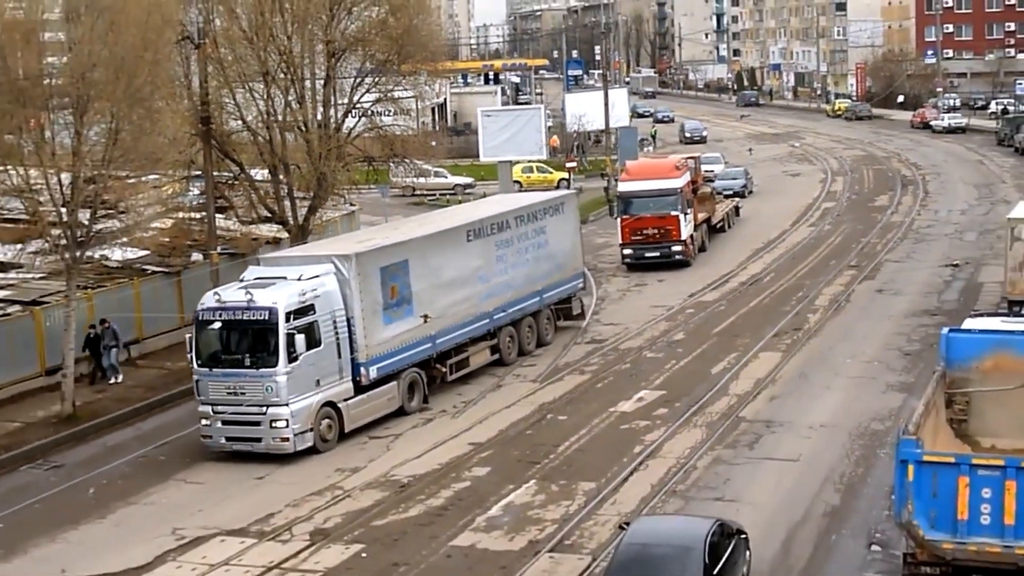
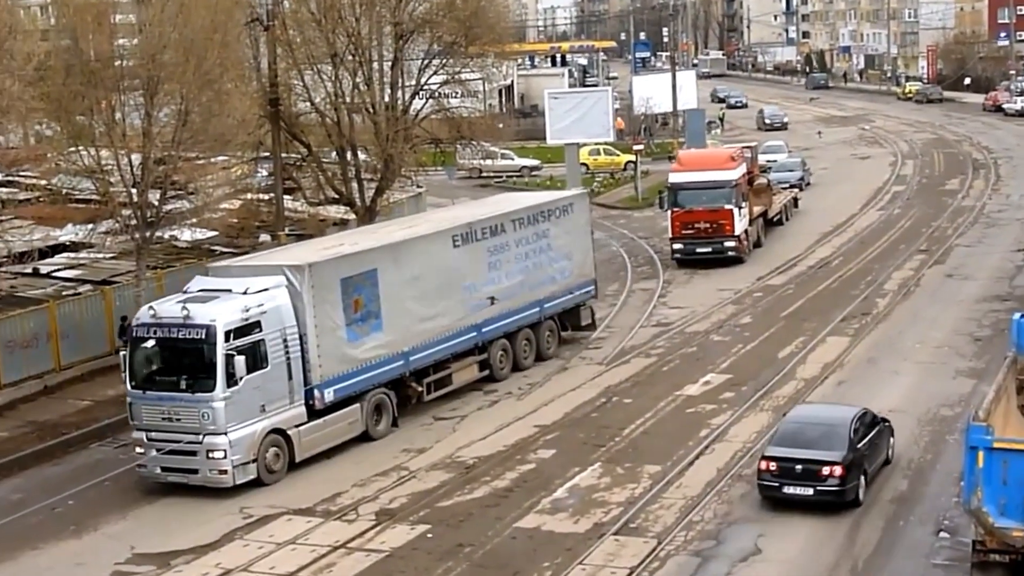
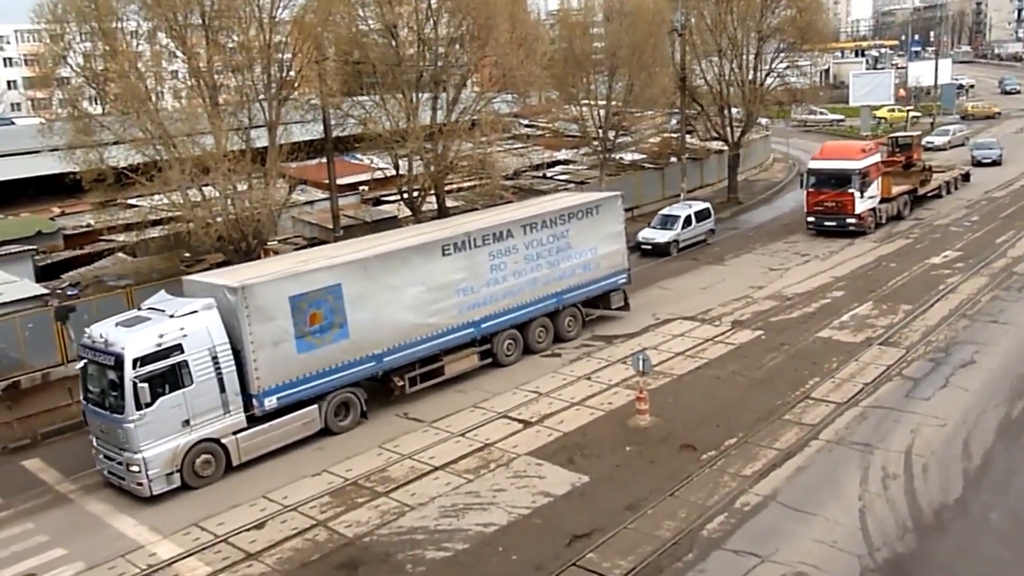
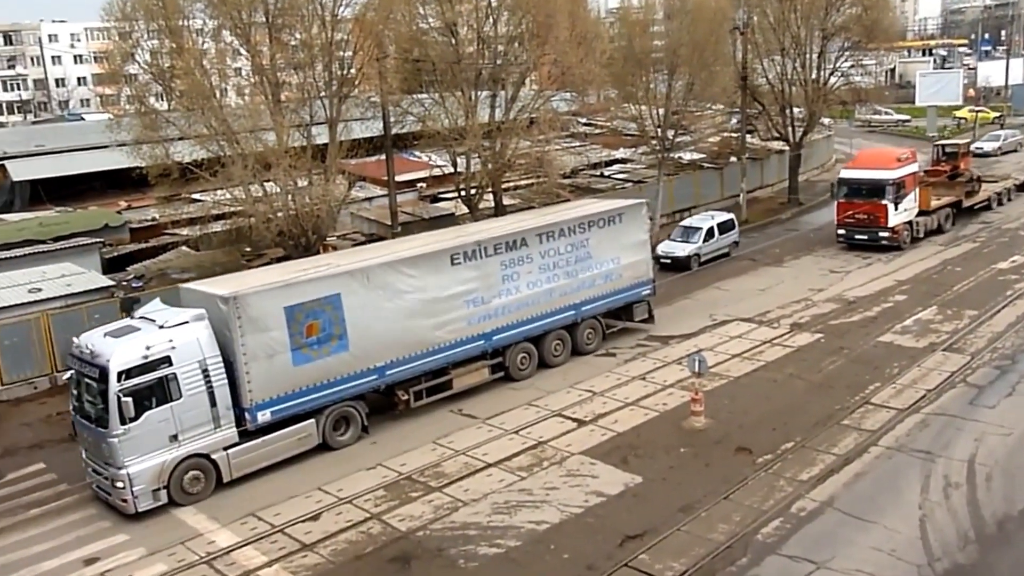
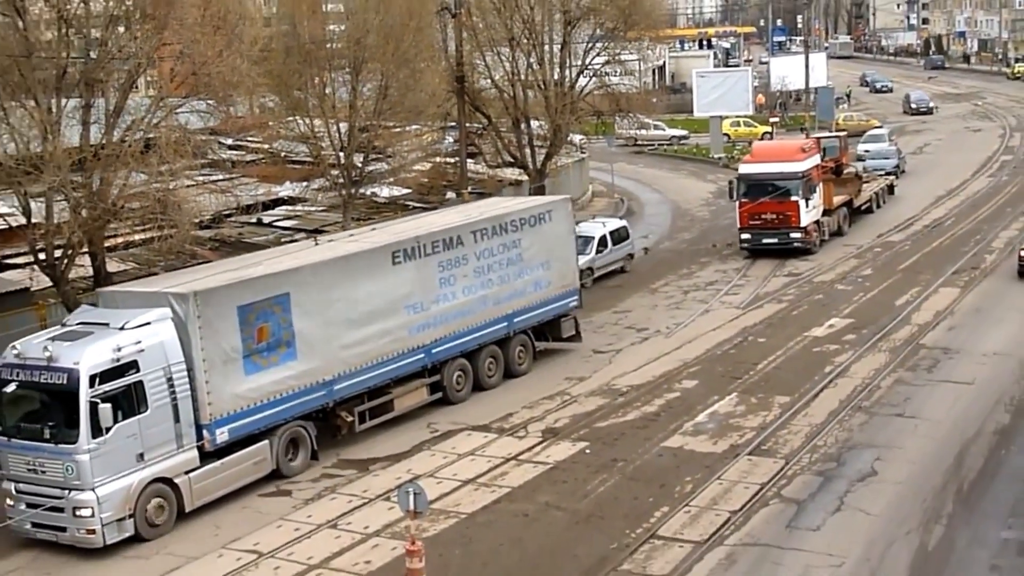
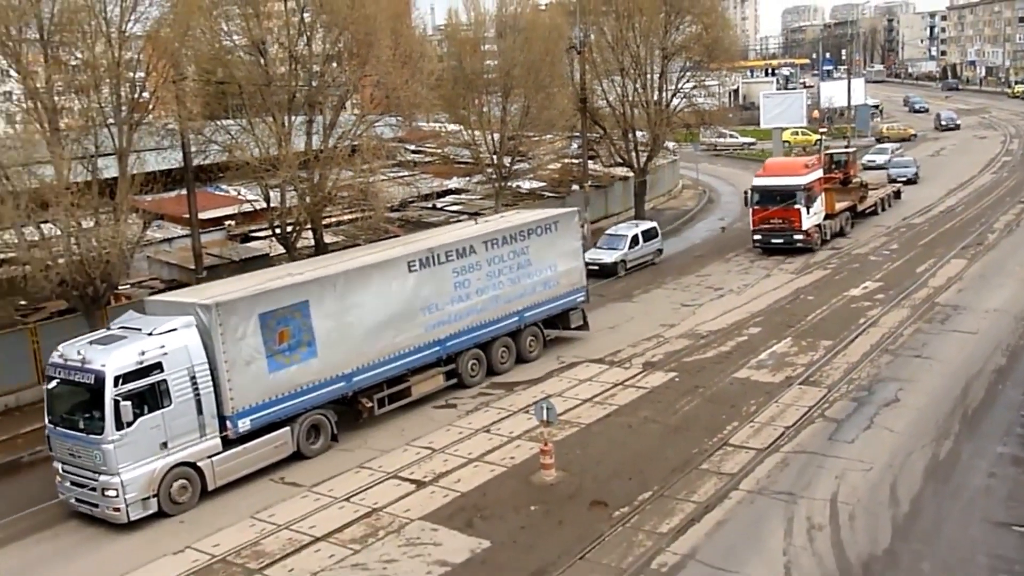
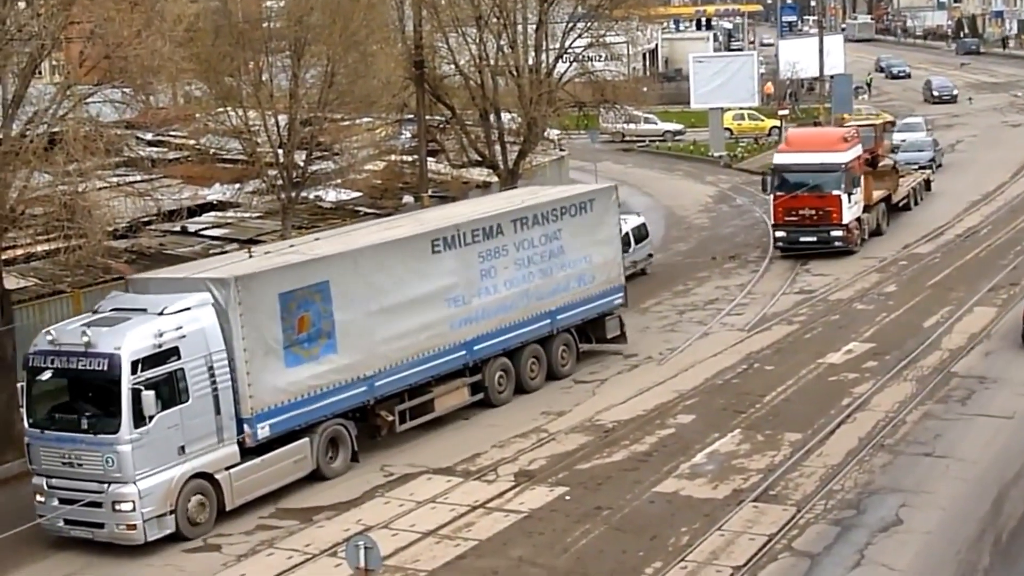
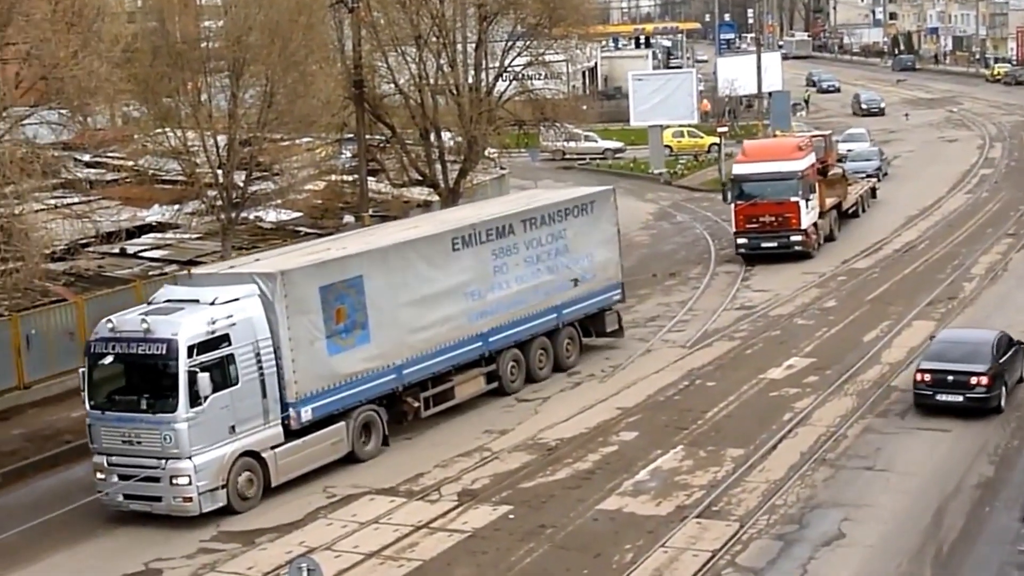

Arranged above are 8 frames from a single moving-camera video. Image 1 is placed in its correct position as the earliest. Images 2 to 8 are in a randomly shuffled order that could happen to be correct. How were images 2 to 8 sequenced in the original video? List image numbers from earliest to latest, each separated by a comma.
2, 8, 7, 5, 6, 3, 4
